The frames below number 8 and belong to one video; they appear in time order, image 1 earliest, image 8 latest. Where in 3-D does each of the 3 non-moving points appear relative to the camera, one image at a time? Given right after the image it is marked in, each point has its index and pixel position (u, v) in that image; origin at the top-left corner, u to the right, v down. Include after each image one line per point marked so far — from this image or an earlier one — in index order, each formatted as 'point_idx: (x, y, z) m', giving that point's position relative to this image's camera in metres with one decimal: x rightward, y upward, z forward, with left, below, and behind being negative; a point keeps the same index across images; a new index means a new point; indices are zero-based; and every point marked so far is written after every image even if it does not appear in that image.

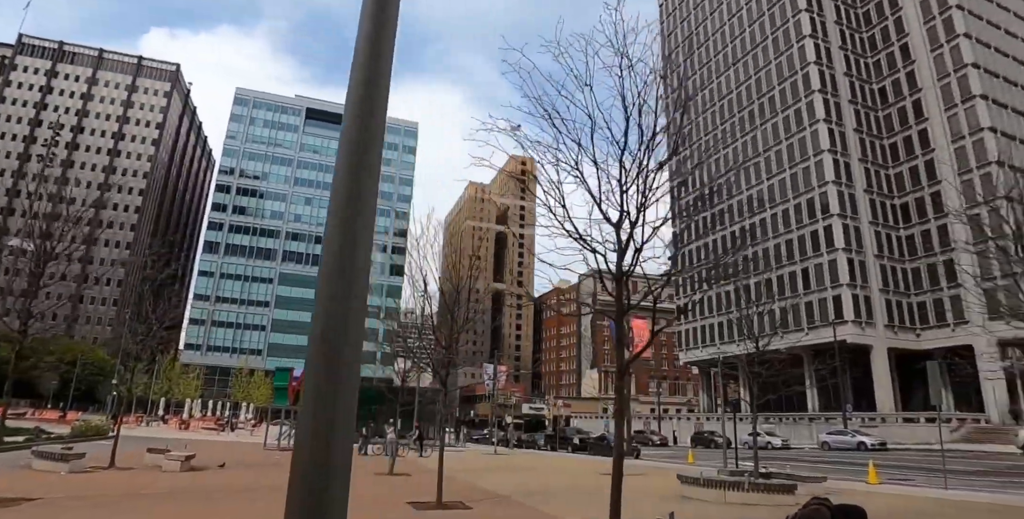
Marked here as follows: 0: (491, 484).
0: (-0.6, -6.8, +17.5) m
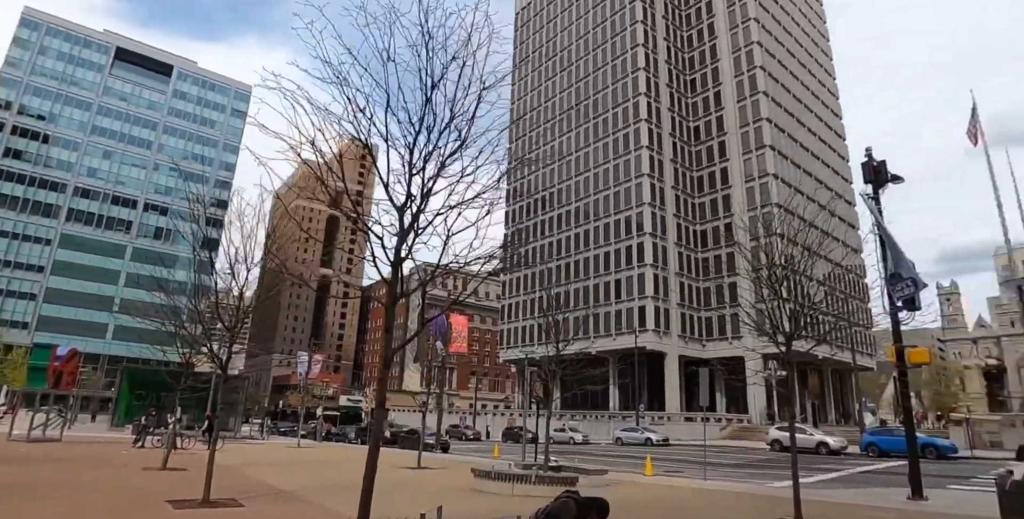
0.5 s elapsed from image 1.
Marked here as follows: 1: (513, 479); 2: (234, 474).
0: (-6.6, -6.2, +16.2) m
1: (0.0, -5.7, +14.8) m
2: (-8.3, -6.4, +17.2) m
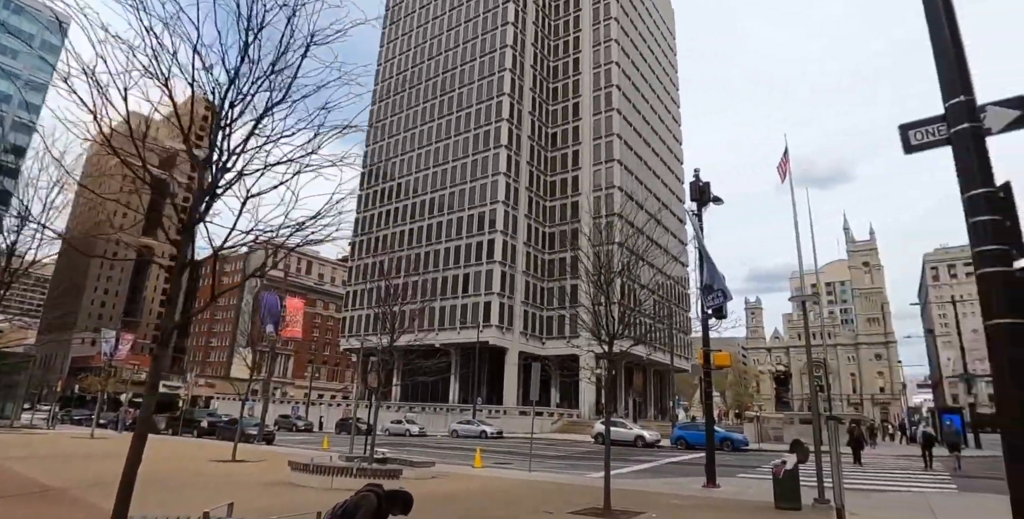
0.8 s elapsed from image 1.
0: (-11.2, -5.2, +13.8) m
1: (-4.4, -5.2, +14.1) m
2: (-13.1, -5.2, +14.3) m
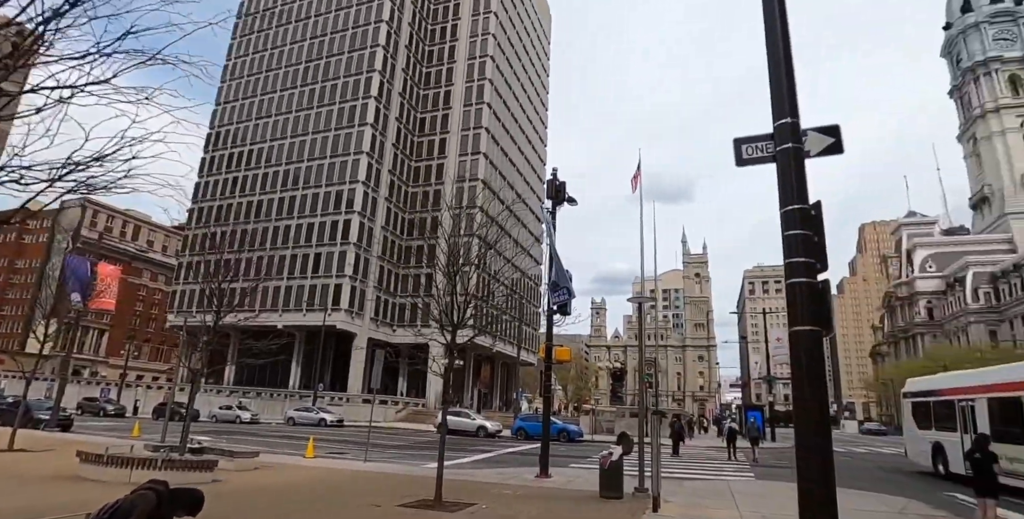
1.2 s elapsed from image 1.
0: (-14.7, -3.8, +10.4) m
1: (-8.1, -4.4, +12.3) m
2: (-16.6, -3.7, +10.5) m
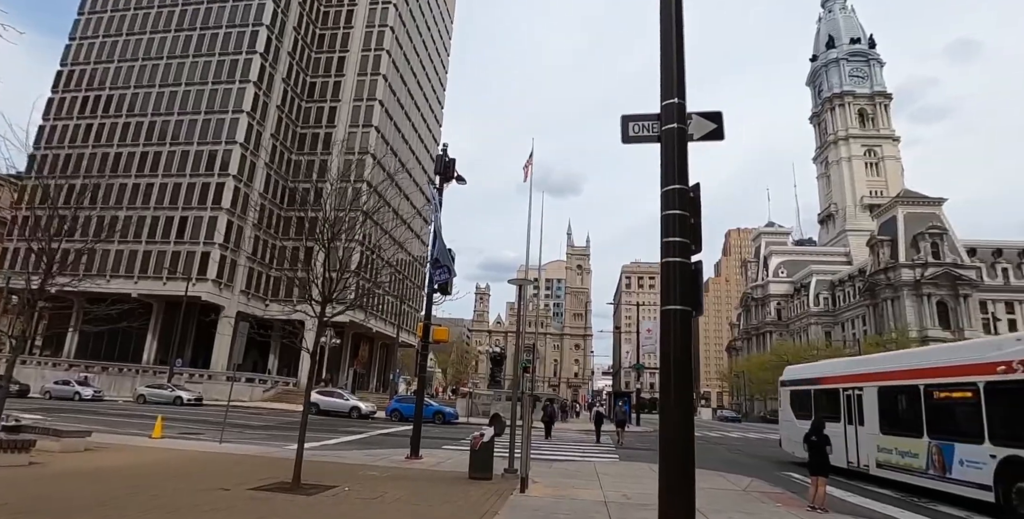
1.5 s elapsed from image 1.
0: (-16.7, -2.3, +7.1) m
1: (-10.7, -3.3, +10.2) m
2: (-18.6, -2.1, +6.8) m
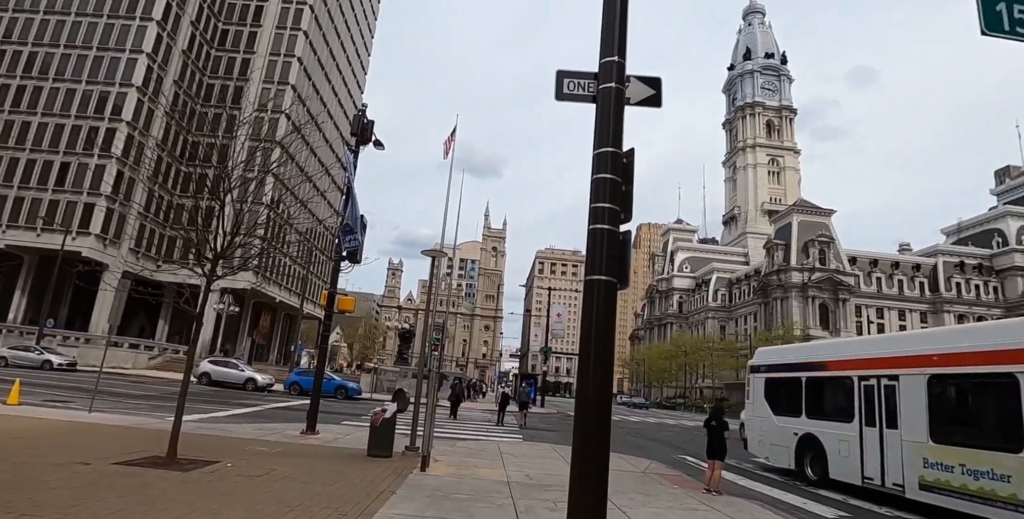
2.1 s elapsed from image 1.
0: (-17.6, -0.8, +4.3) m
1: (-12.2, -2.0, +8.2) m
2: (-19.4, -0.4, +3.7) m
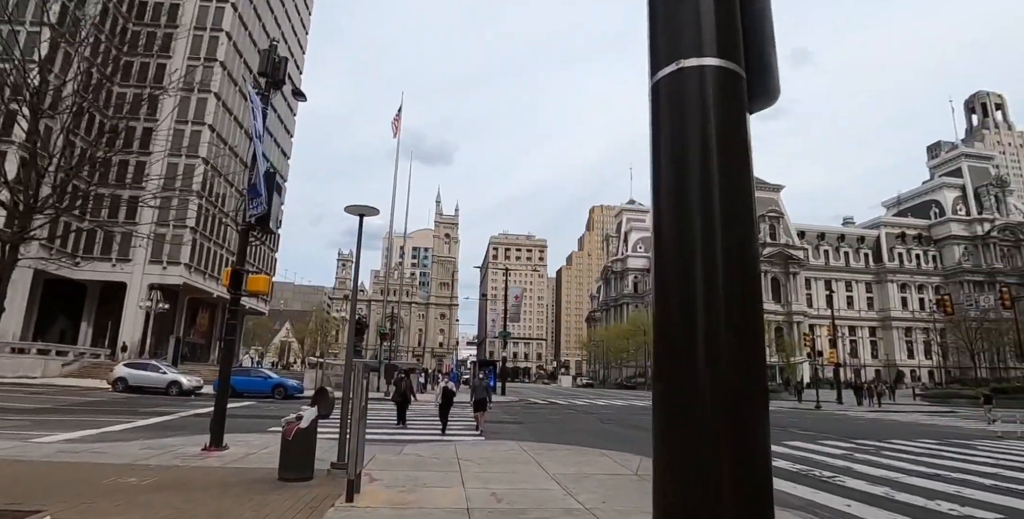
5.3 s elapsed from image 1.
0: (-17.6, -0.8, +0.2) m
1: (-12.5, -1.8, +4.6) m
2: (-19.4, -0.6, -0.5) m
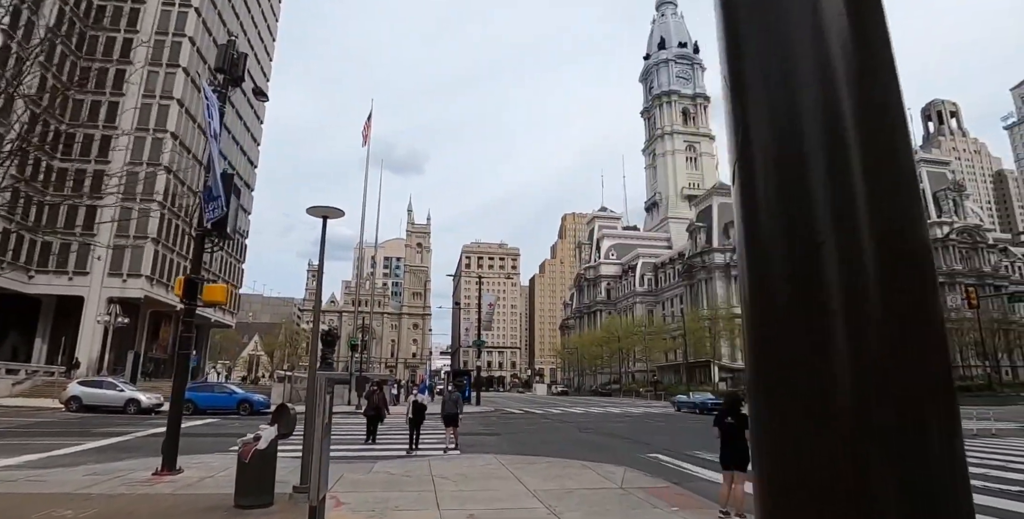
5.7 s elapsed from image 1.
0: (-17.6, -1.0, -1.1) m
1: (-12.7, -1.9, +3.5) m
2: (-19.3, -0.7, -2.0) m
